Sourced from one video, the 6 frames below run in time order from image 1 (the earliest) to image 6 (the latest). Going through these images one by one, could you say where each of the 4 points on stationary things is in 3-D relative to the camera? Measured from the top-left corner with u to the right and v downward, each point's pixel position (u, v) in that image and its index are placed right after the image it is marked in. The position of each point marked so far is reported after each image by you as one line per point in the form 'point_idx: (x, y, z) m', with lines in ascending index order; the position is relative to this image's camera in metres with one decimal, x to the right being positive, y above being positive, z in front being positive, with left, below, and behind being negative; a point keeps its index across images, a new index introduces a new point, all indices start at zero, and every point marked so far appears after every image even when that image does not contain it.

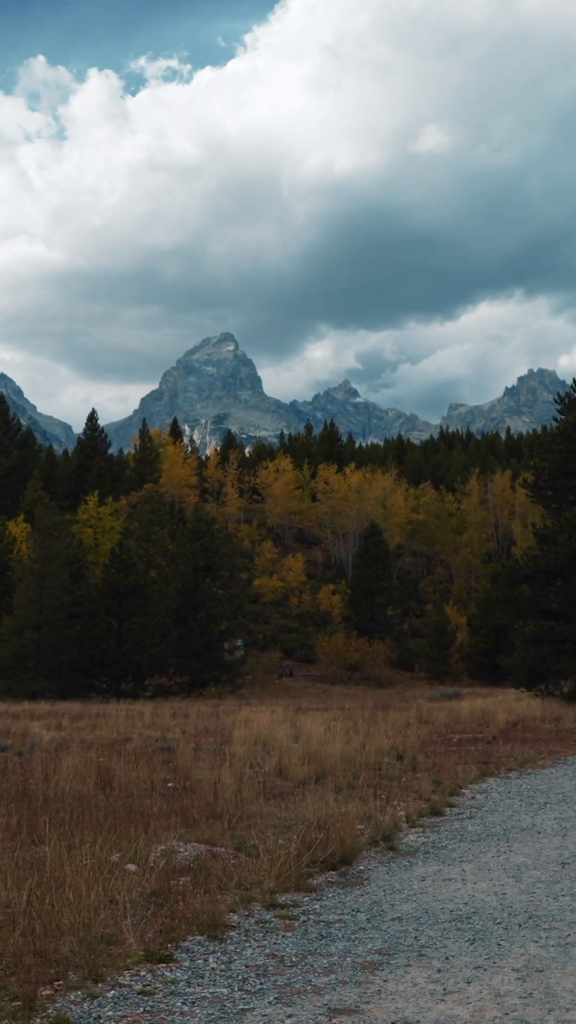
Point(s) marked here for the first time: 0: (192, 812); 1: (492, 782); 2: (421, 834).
0: (-1.1, -3.4, +8.4) m
1: (+2.9, -3.8, +10.5) m
2: (+1.3, -3.2, +7.5) m
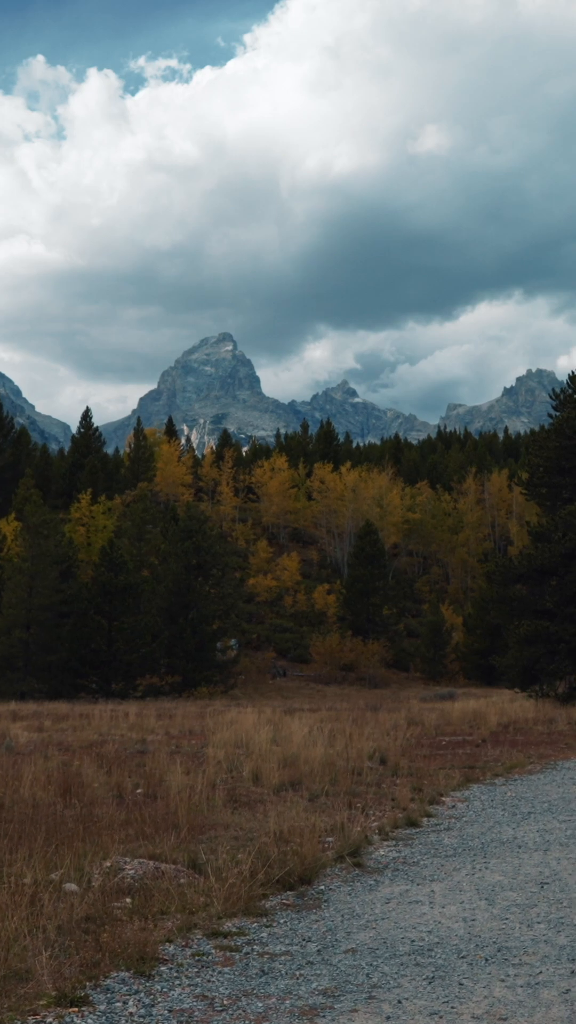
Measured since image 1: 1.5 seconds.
0: (-1.4, -3.2, +7.8) m
1: (+2.5, -3.7, +10.0) m
2: (+0.9, -3.1, +6.9) m
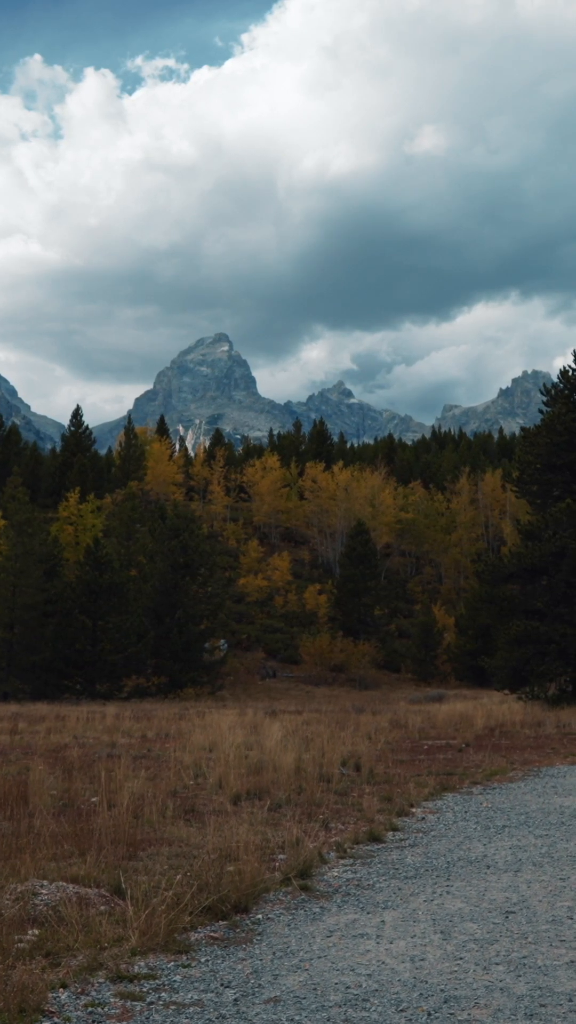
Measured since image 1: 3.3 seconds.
0: (-1.9, -3.1, +7.2) m
1: (+2.0, -3.6, +9.3) m
2: (+0.5, -3.0, +6.3) m
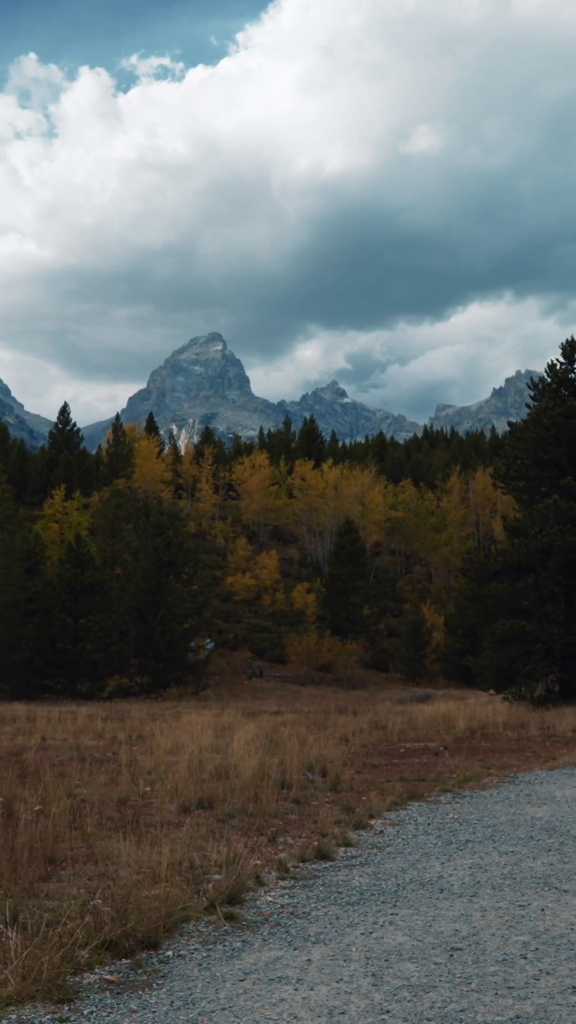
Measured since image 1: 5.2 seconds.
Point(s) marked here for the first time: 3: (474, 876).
0: (-2.4, -3.0, +6.5) m
1: (+1.5, -3.4, +8.7) m
2: (0.0, -2.8, +5.6) m
3: (+1.5, -2.9, +5.9) m
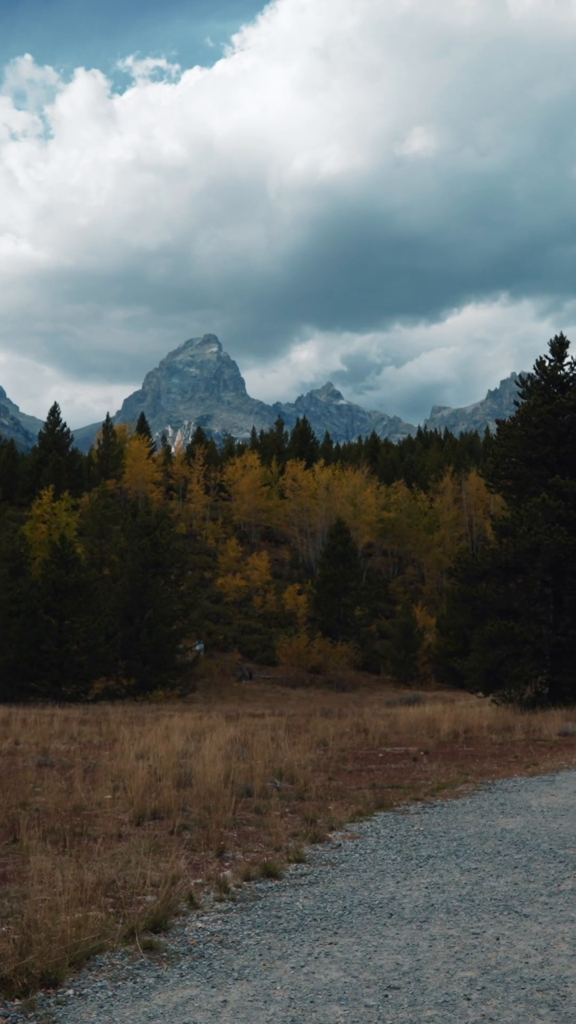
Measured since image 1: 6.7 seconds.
0: (-2.9, -2.9, +5.9) m
1: (+1.0, -3.3, +8.2) m
2: (-0.5, -2.7, +5.1) m
3: (+1.0, -2.8, +5.4) m
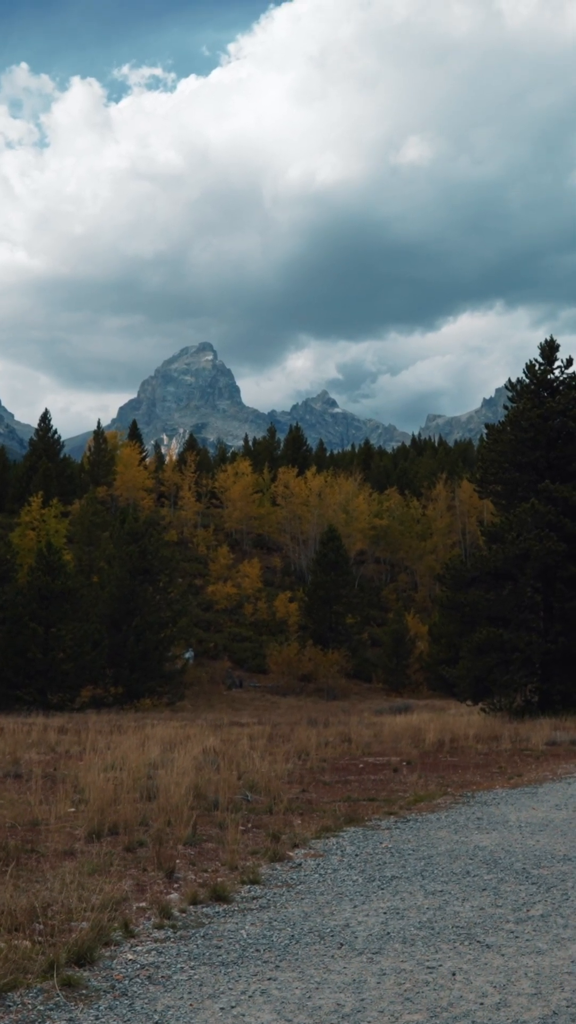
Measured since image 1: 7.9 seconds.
0: (-3.3, -2.8, +5.5) m
1: (+0.6, -3.3, +7.7) m
2: (-0.8, -2.7, +4.6) m
3: (+0.7, -2.7, +5.0) m
